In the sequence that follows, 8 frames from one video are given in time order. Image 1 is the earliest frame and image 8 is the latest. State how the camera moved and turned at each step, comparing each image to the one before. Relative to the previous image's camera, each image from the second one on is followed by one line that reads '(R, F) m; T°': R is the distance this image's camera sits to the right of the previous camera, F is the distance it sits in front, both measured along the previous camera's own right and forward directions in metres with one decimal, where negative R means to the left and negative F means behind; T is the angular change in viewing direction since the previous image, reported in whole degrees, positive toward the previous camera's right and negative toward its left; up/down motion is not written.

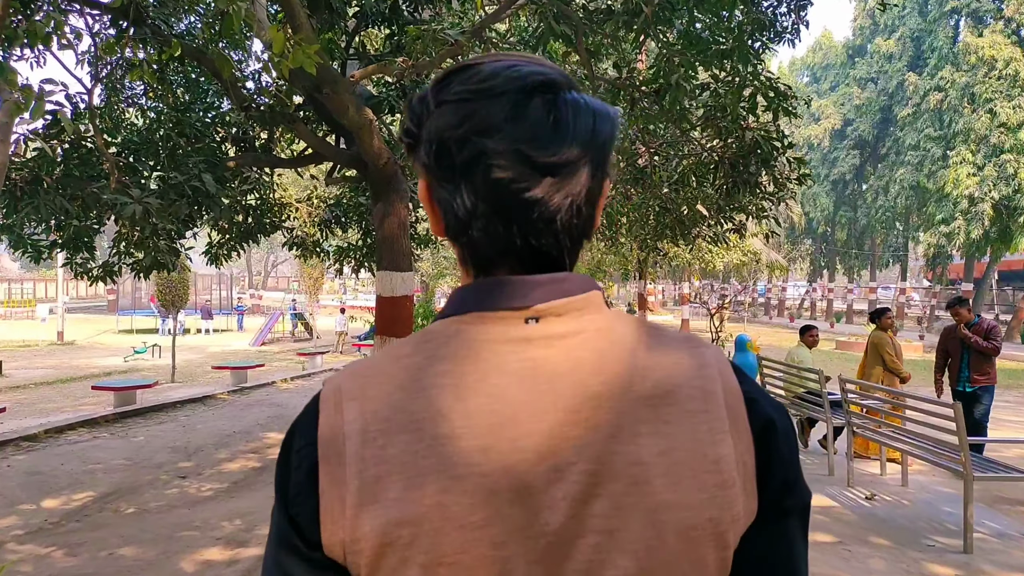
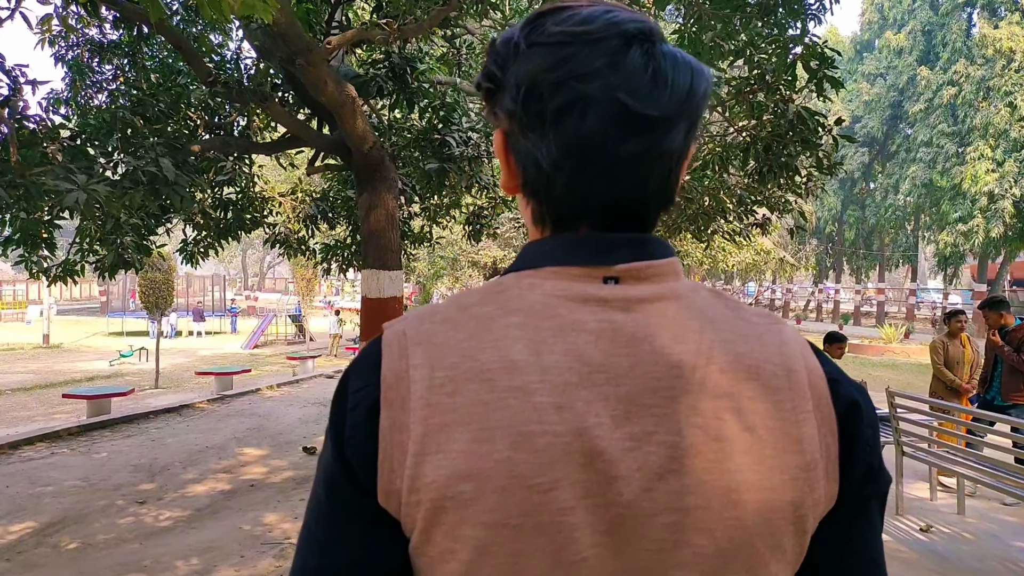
(0.0, +0.7) m; 0°
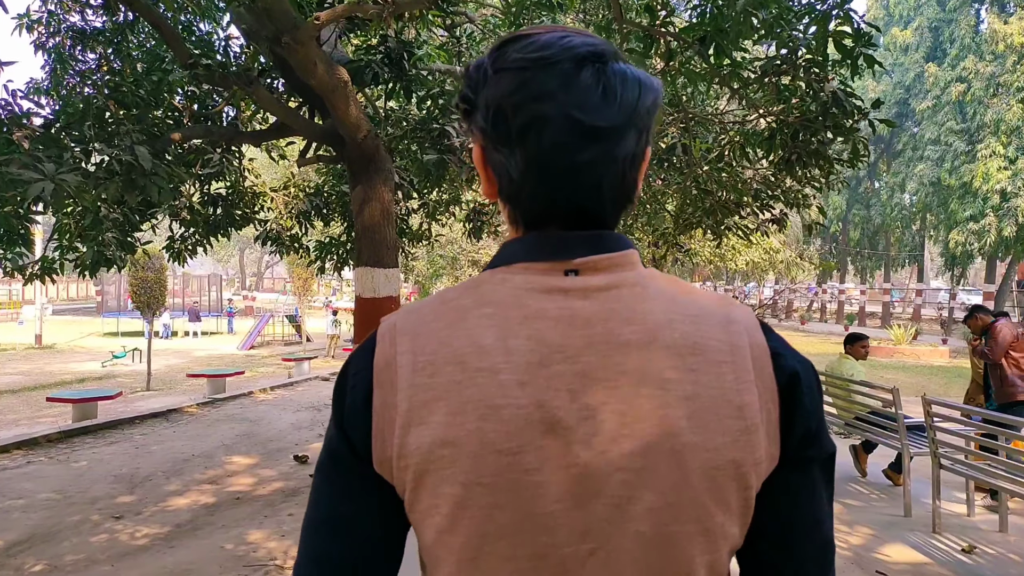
(0.0, +0.4) m; 0°
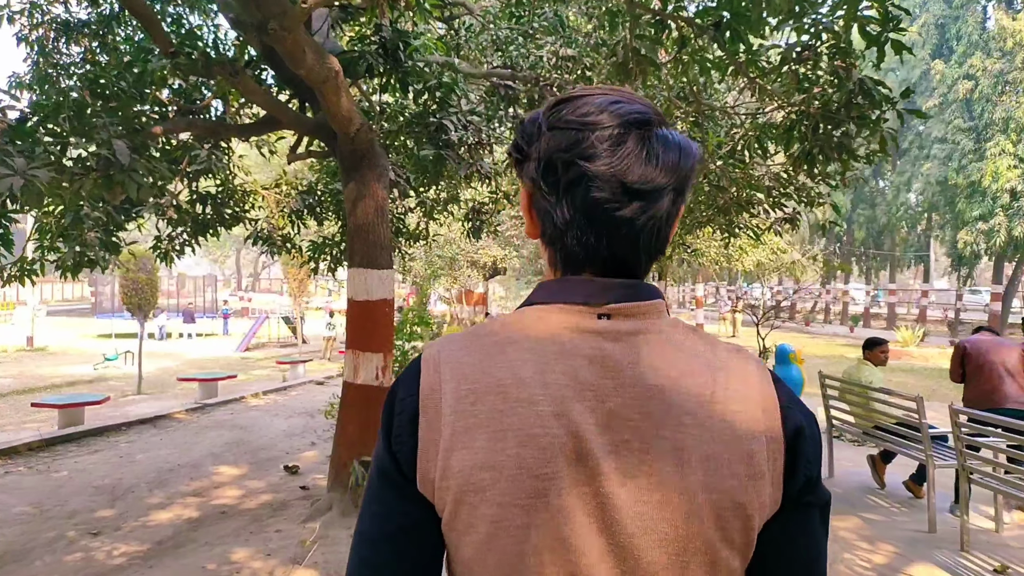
(0.0, +0.3) m; 0°
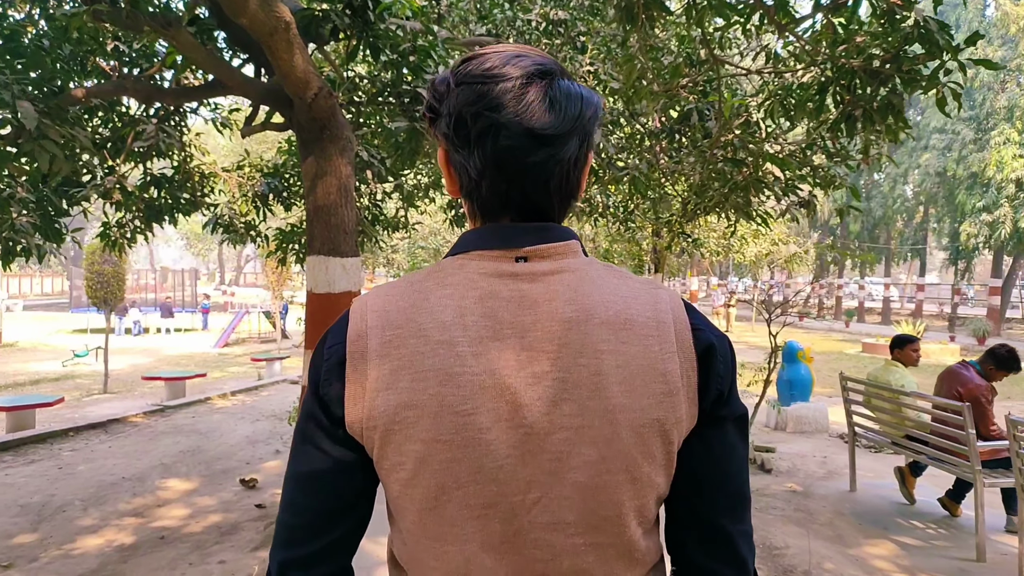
(0.0, +0.6) m; +1°
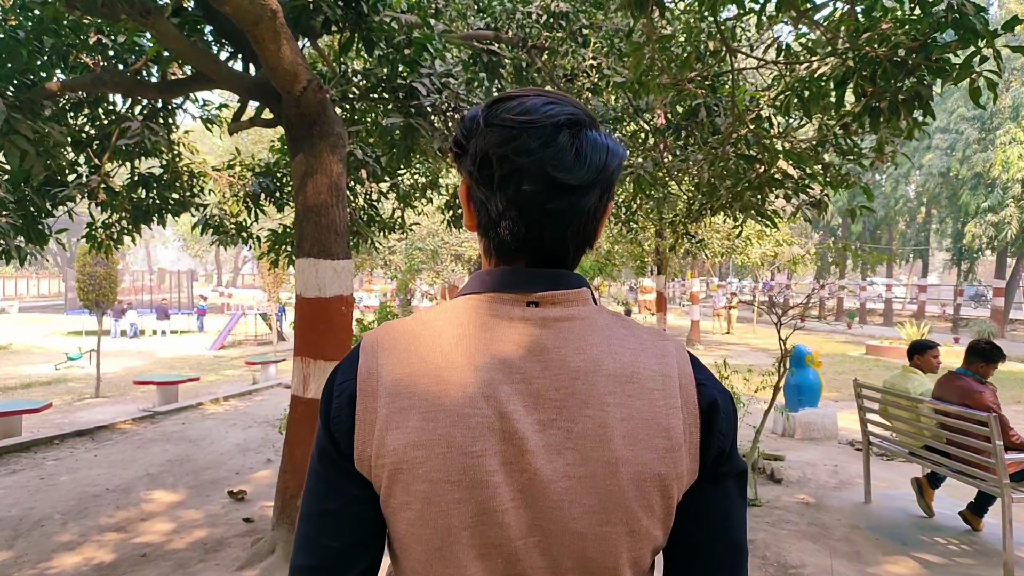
(0.0, +0.2) m; 0°
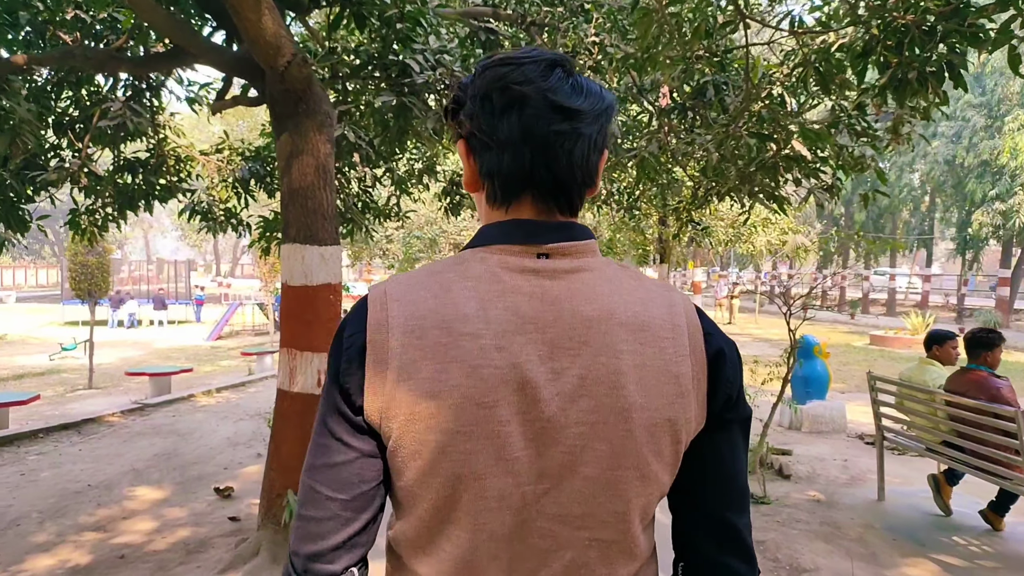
(0.0, +0.2) m; 0°
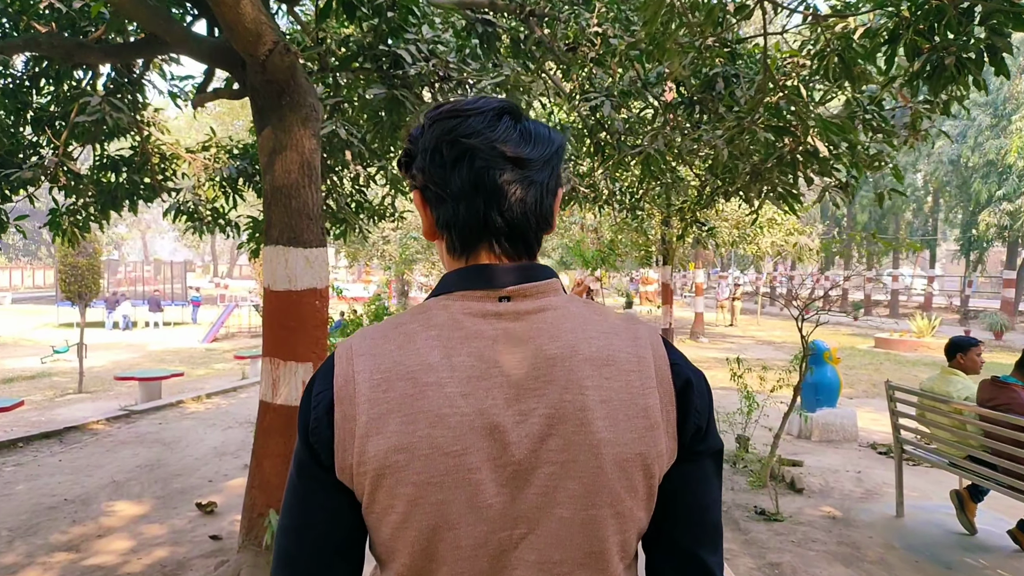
(0.0, +0.2) m; 0°
